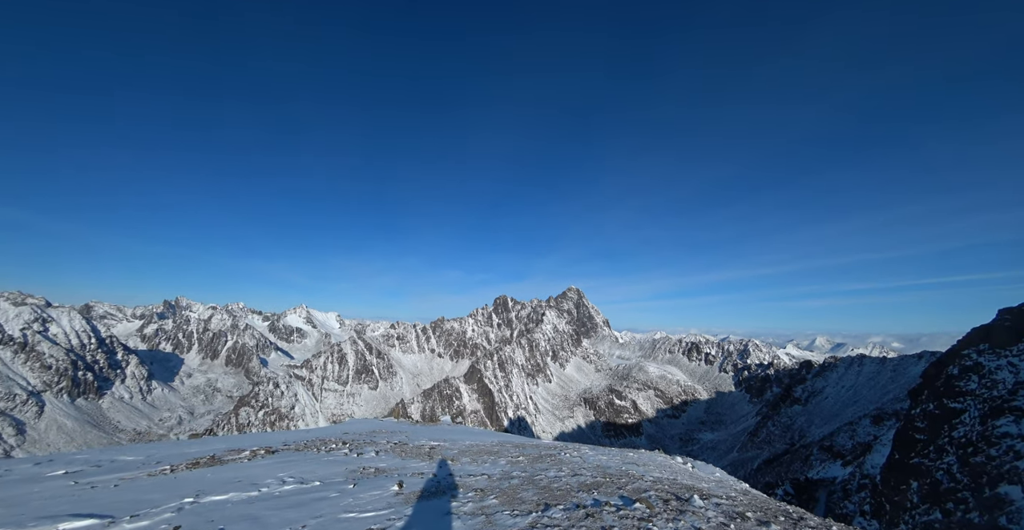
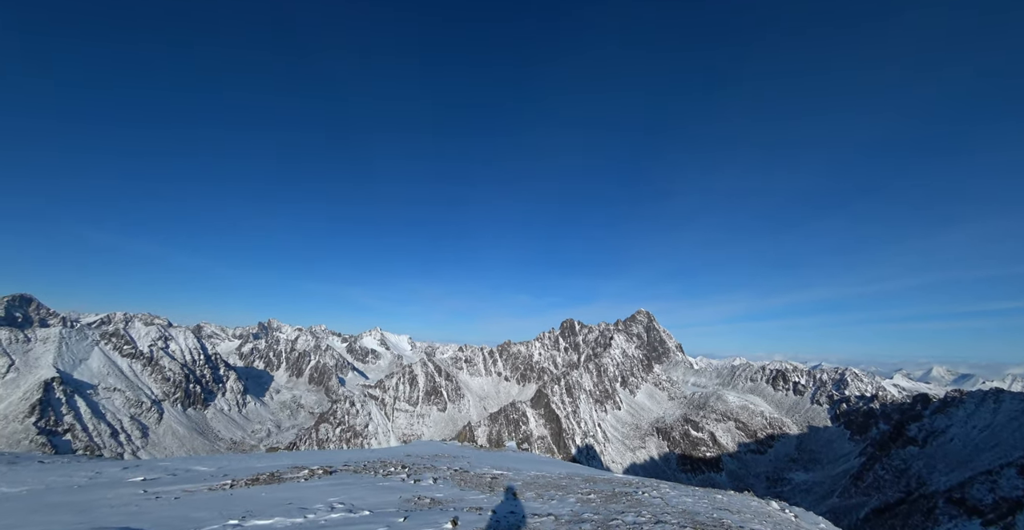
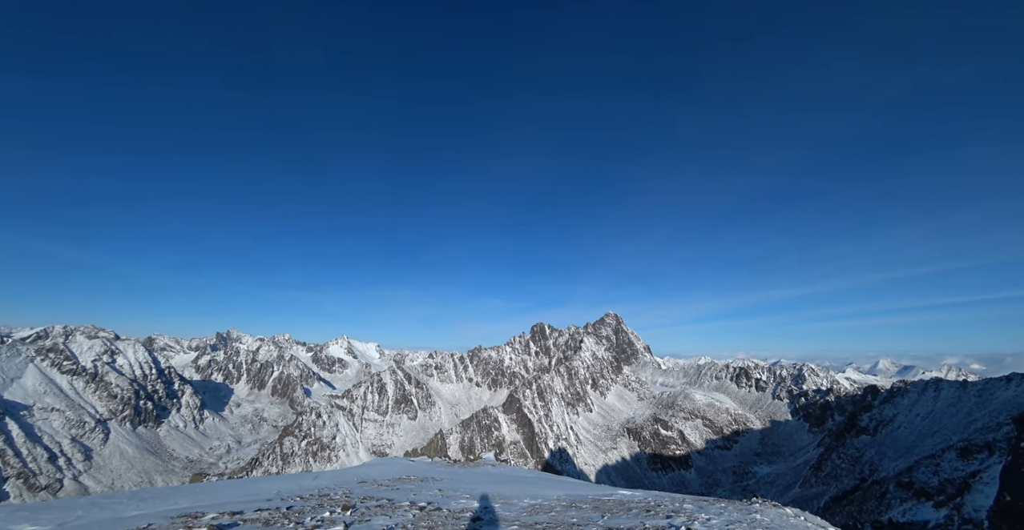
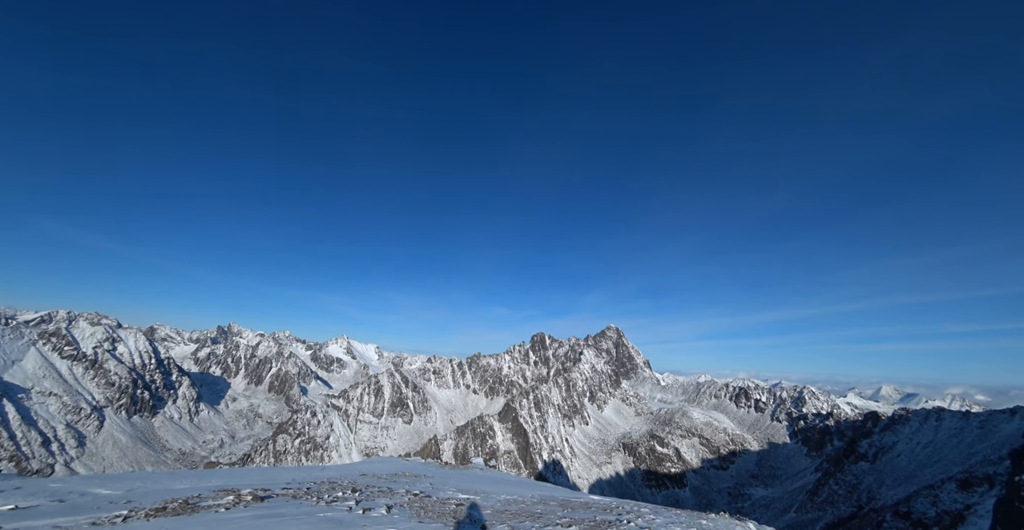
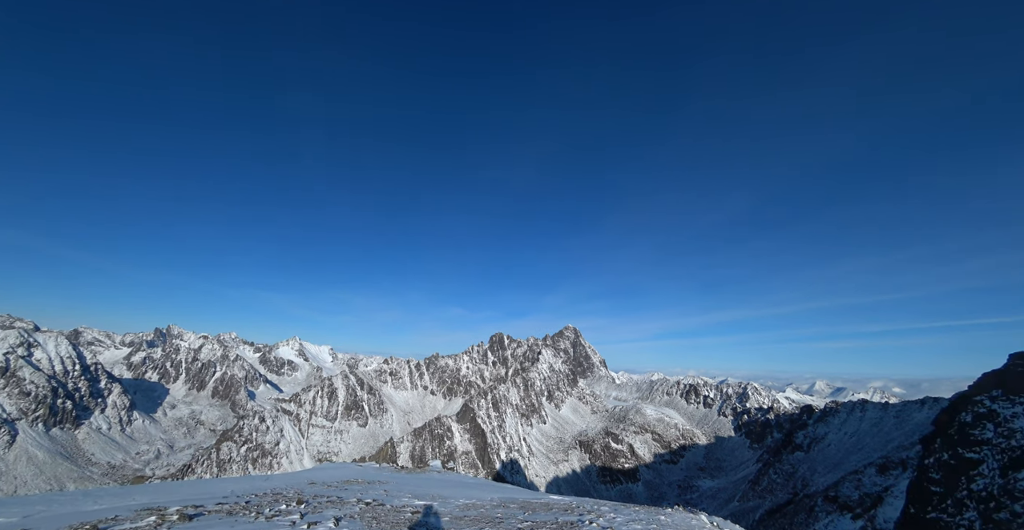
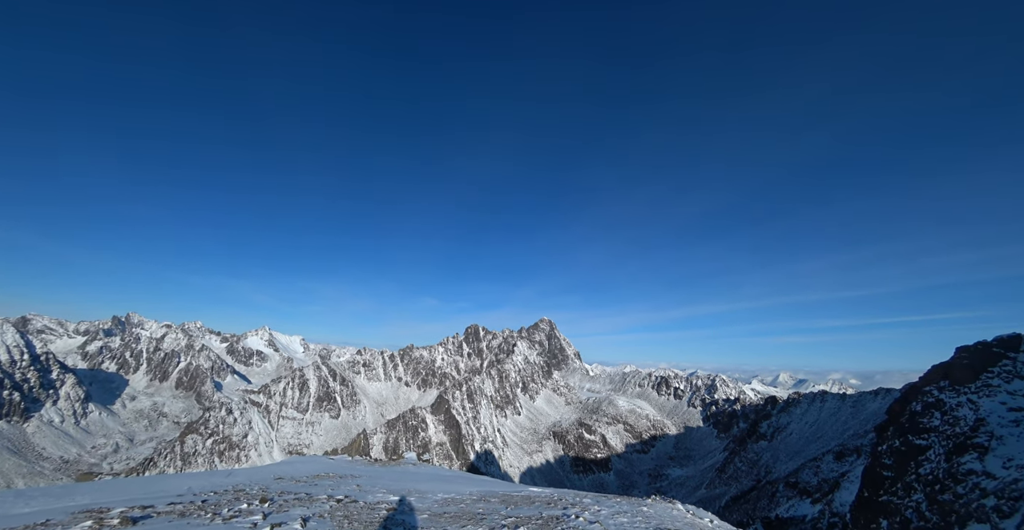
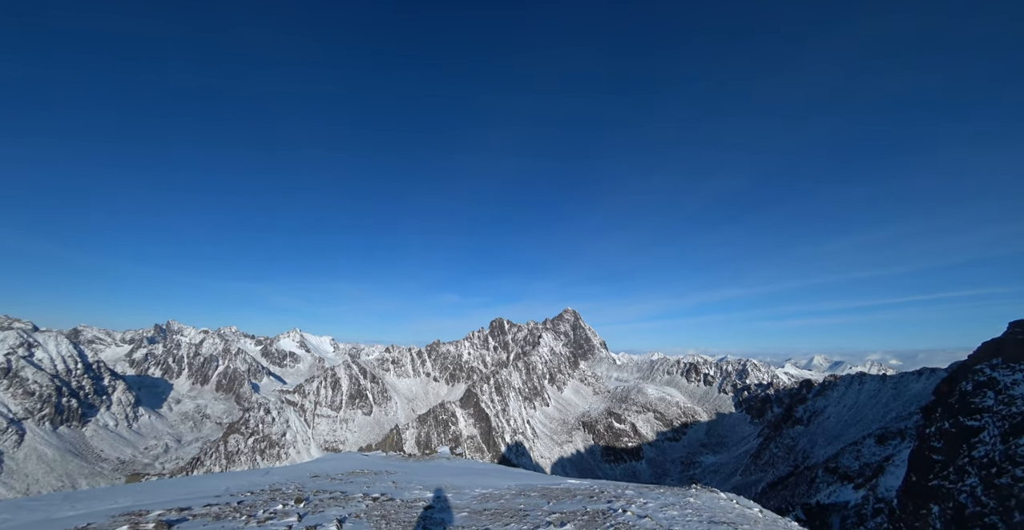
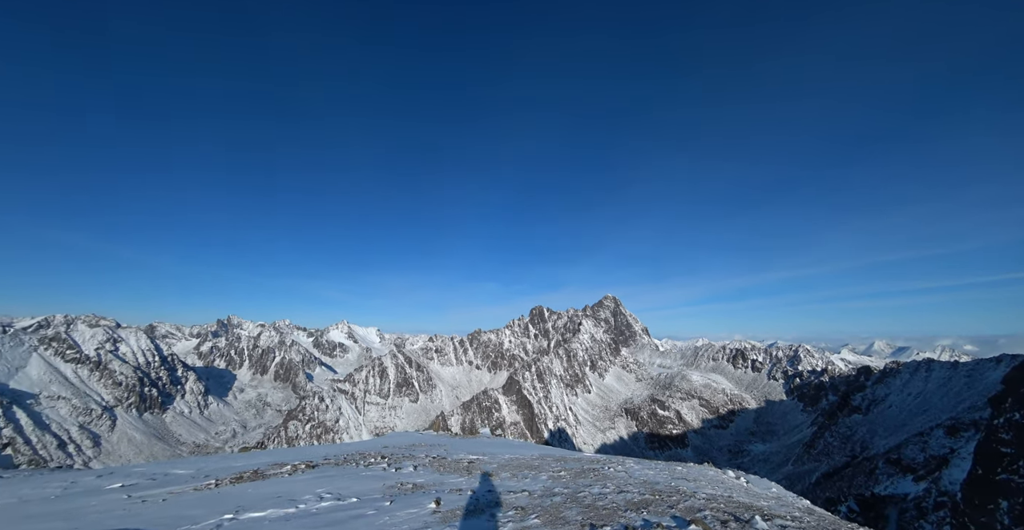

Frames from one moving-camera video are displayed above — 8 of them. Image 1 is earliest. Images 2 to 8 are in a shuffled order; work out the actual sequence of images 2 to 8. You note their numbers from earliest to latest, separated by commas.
8, 2, 4, 5, 6, 7, 3
